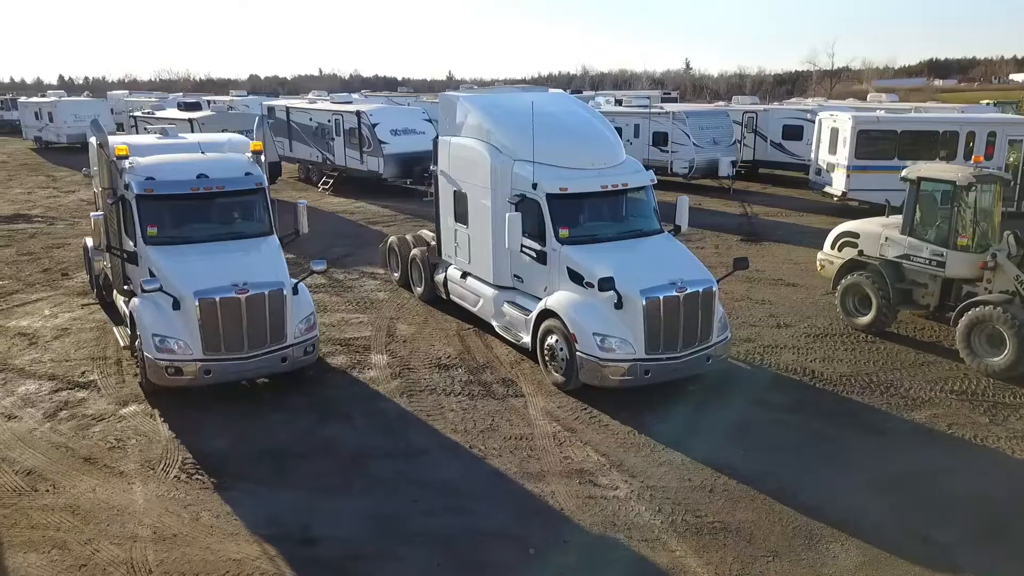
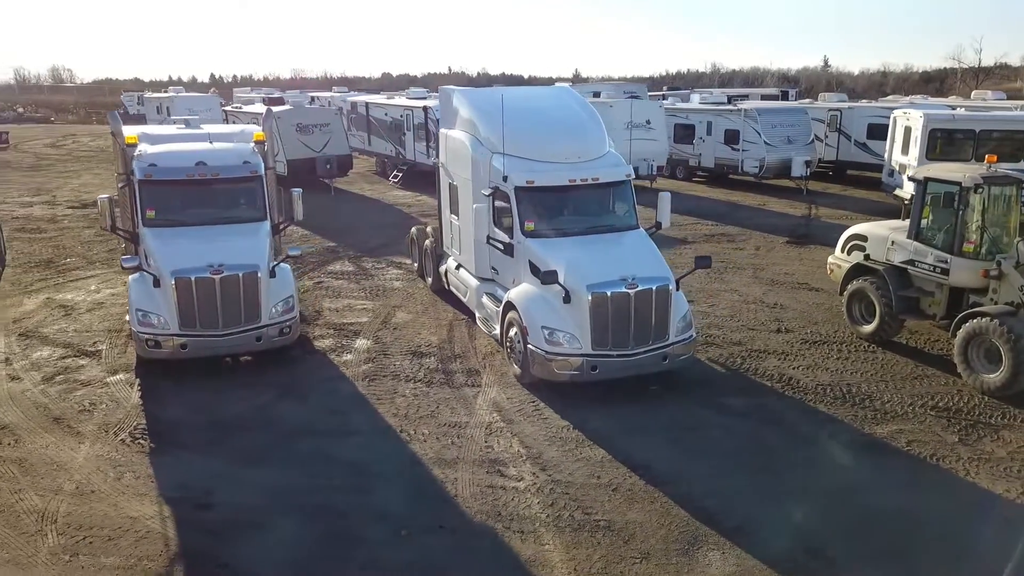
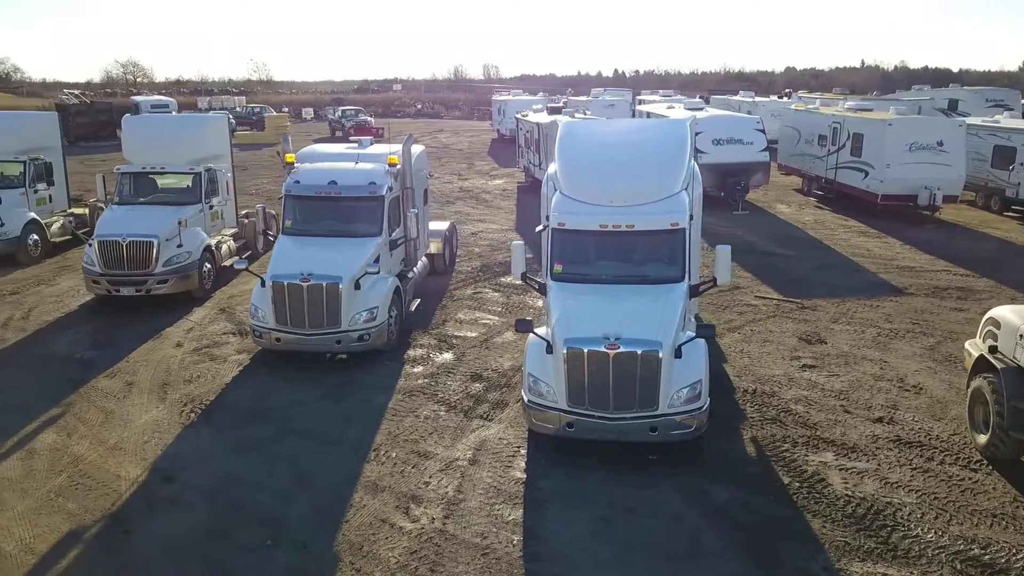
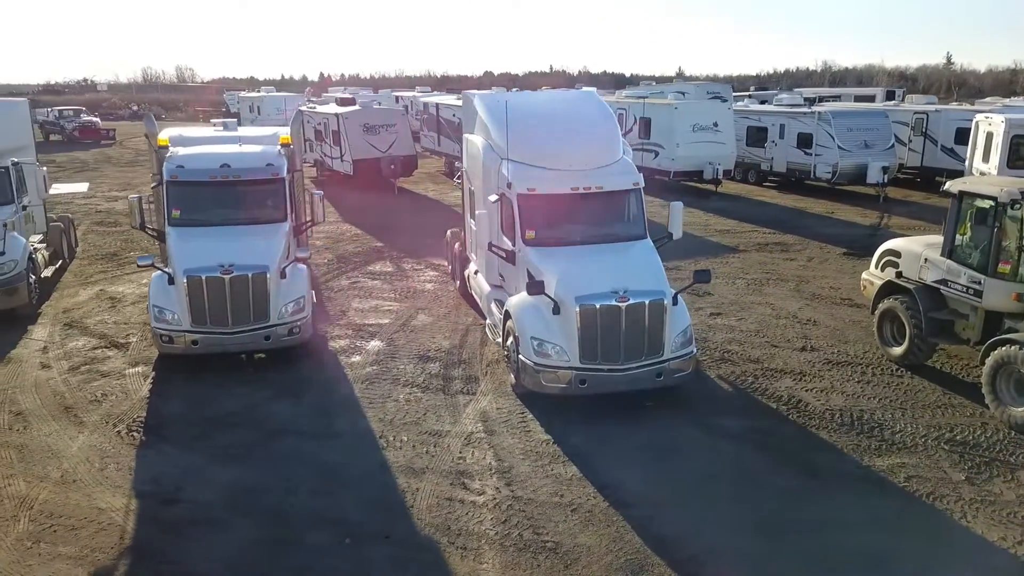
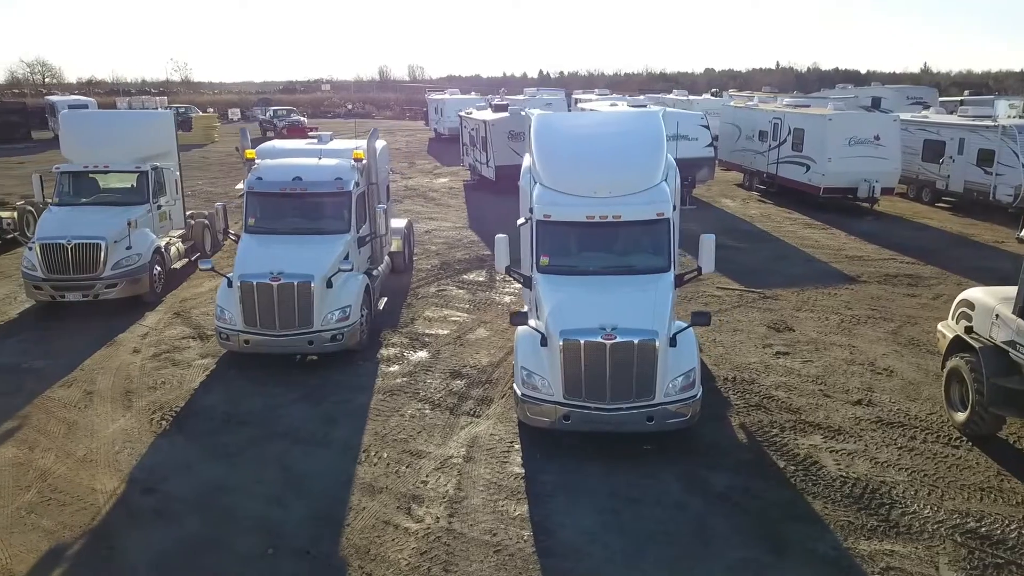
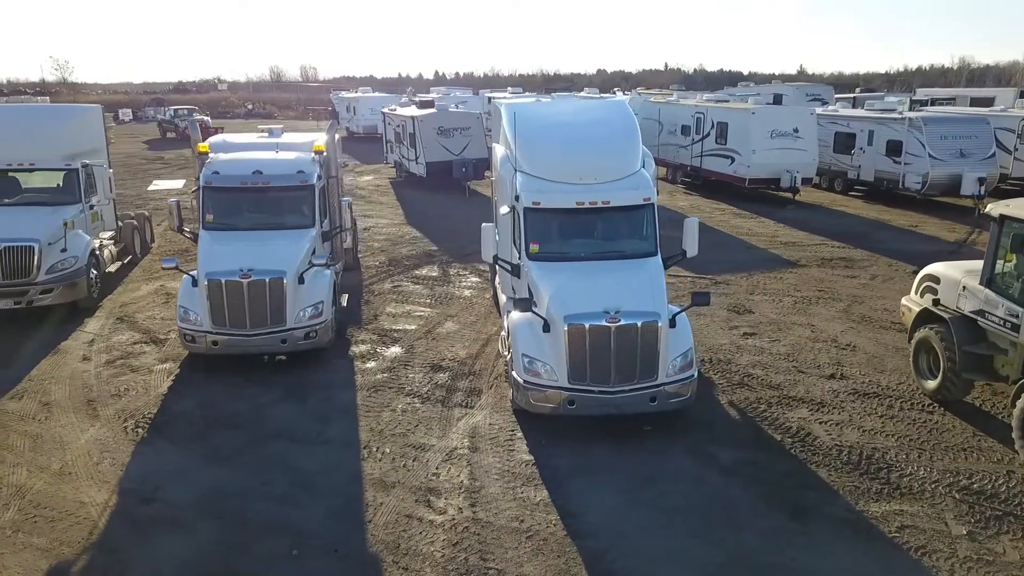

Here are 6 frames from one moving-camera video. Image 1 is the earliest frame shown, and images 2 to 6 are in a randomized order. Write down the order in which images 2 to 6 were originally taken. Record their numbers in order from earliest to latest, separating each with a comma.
2, 4, 6, 5, 3
